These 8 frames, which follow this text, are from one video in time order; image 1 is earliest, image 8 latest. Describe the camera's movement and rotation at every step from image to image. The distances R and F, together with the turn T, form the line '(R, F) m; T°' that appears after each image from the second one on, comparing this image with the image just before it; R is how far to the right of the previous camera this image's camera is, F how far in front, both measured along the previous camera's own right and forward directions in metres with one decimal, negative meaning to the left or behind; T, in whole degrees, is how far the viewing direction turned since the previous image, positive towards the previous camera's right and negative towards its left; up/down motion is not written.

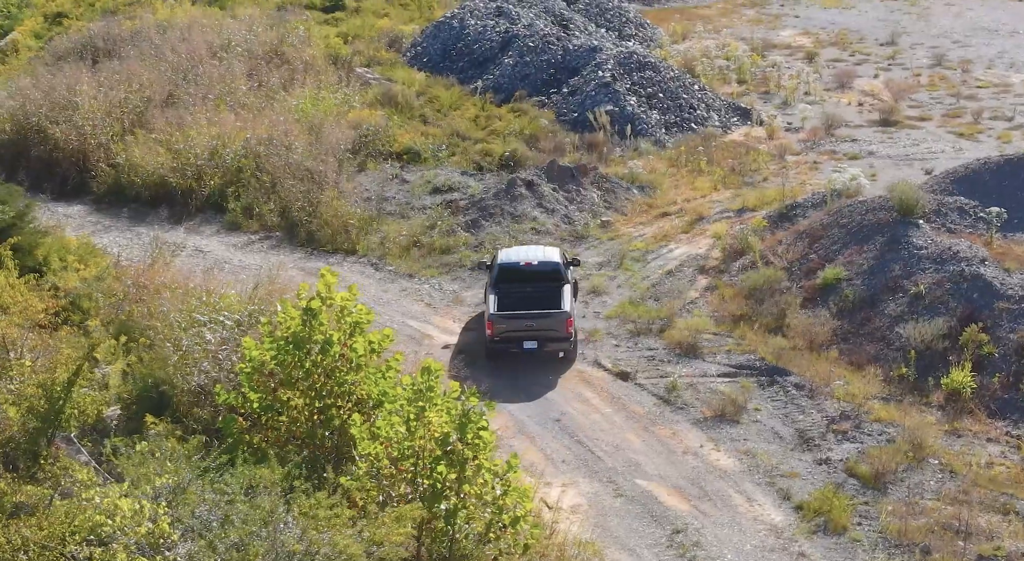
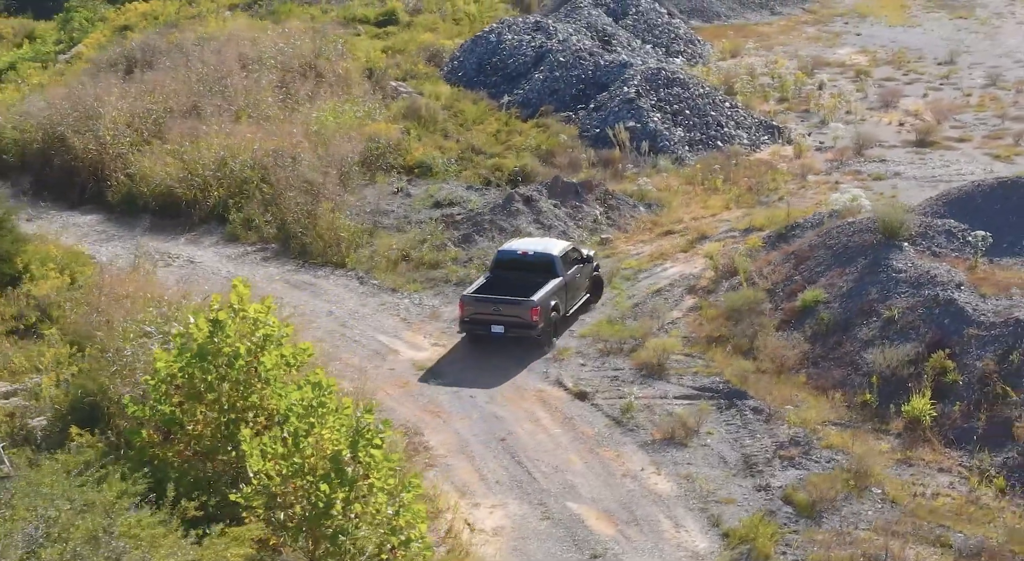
(+1.8, +0.1) m; -4°
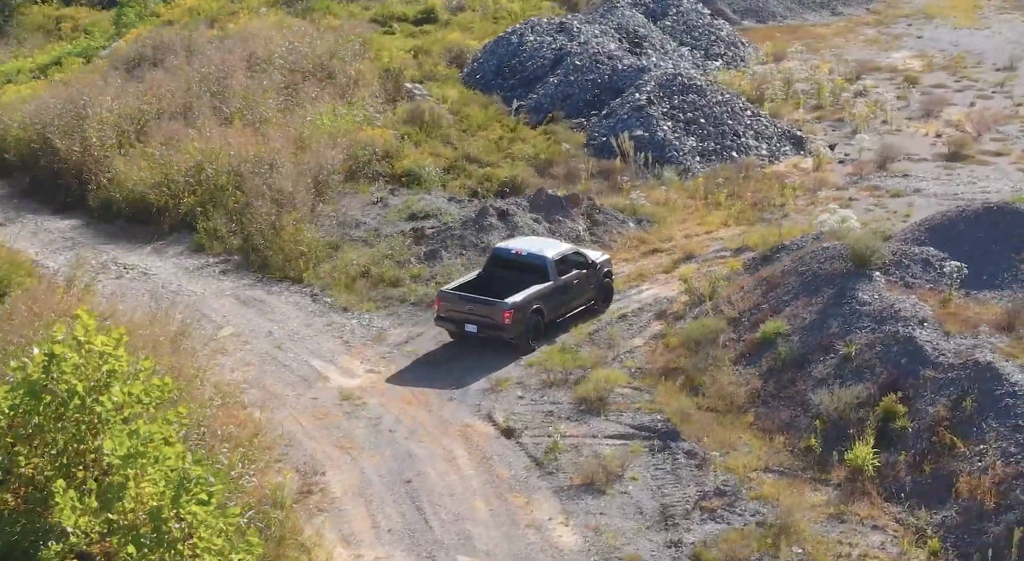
(+2.1, +1.1) m; -4°
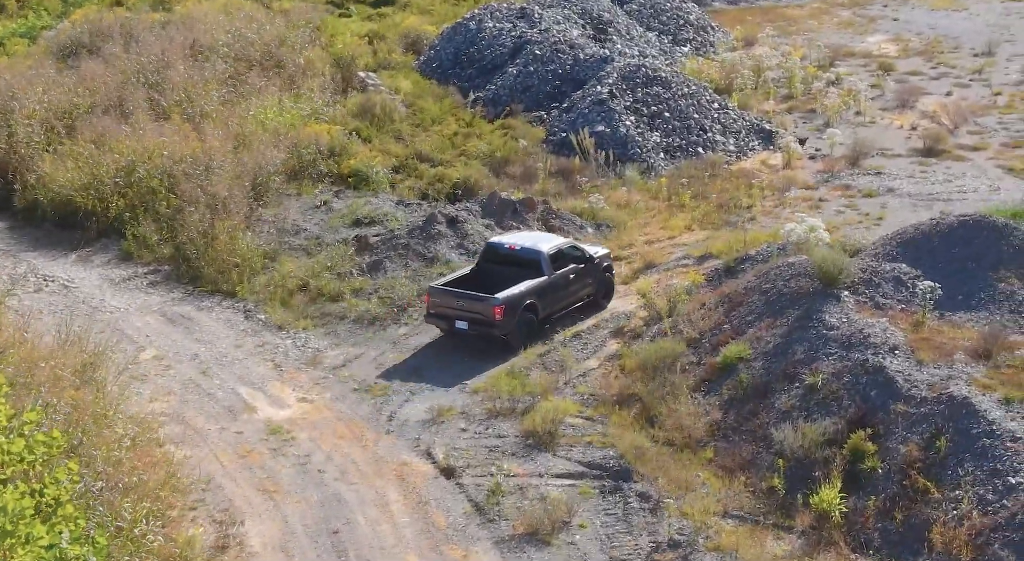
(+0.4, +1.3) m; +1°
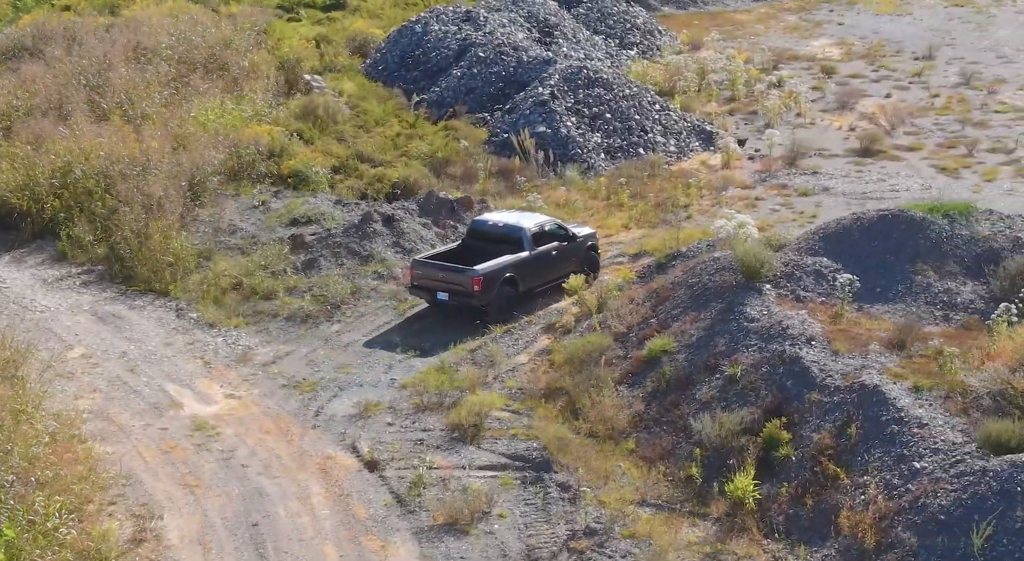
(+0.5, -0.2) m; +2°
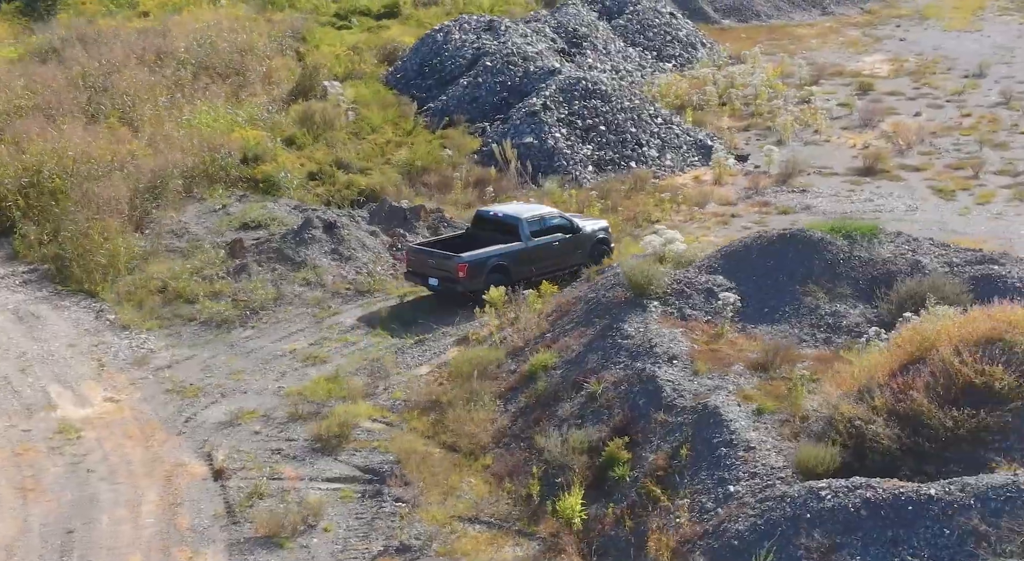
(+3.2, +0.5) m; -5°
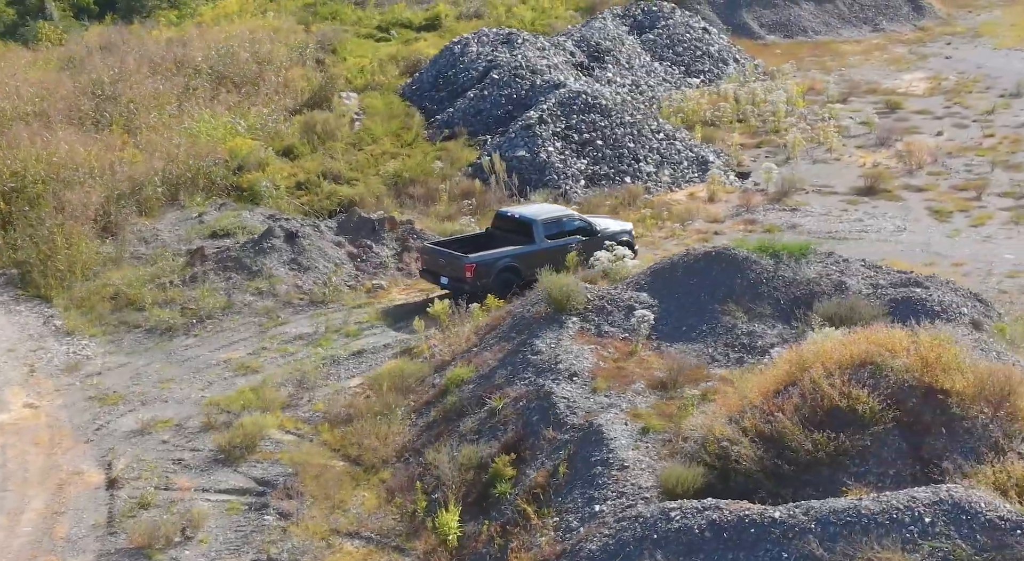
(+2.2, +0.4) m; -4°
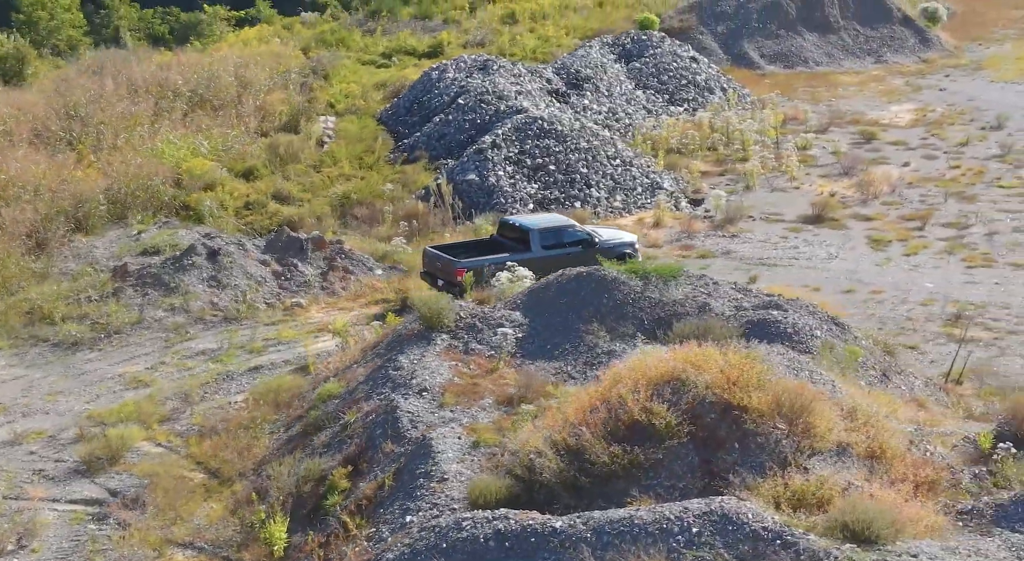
(+2.3, 0.0) m; -2°
